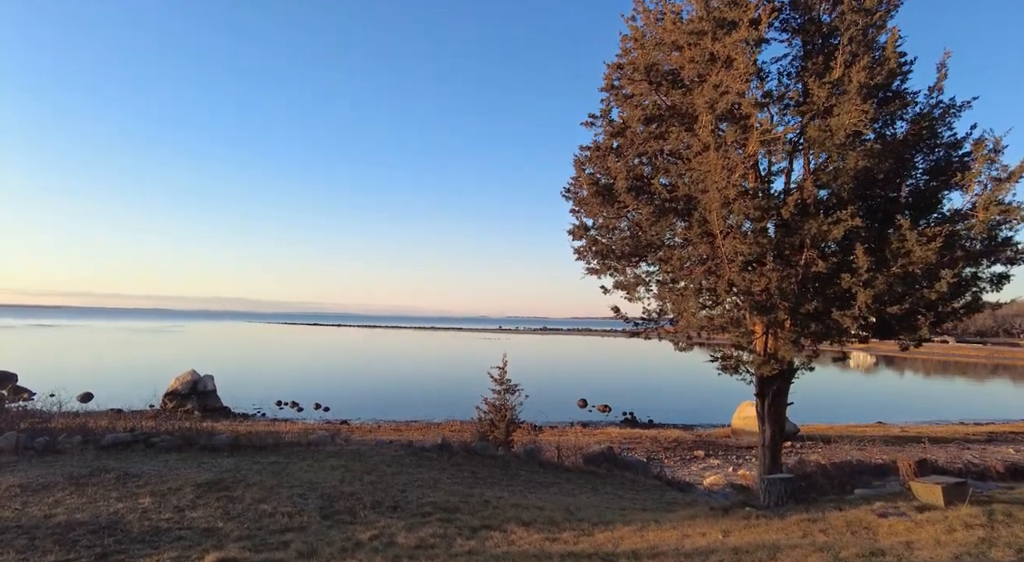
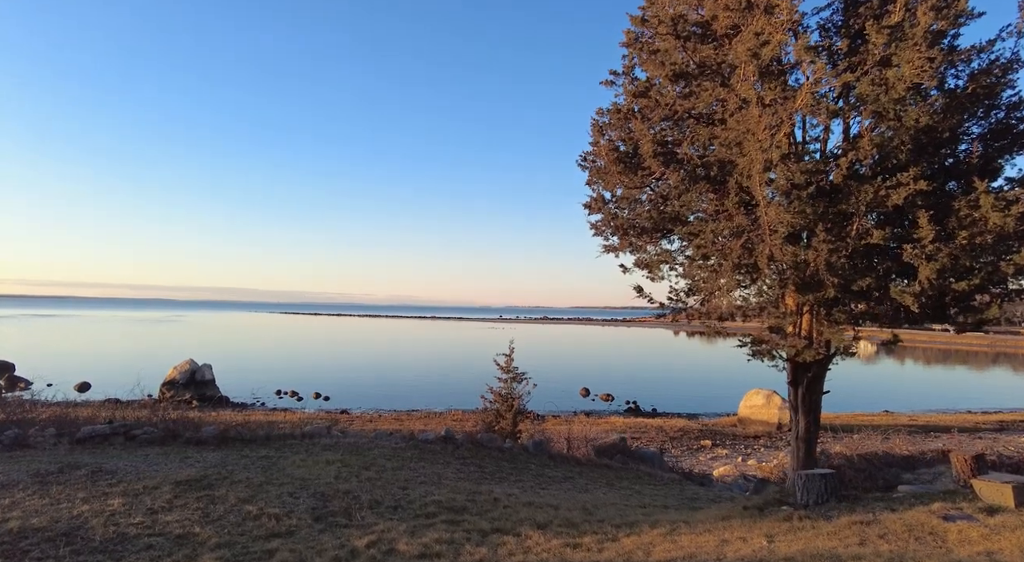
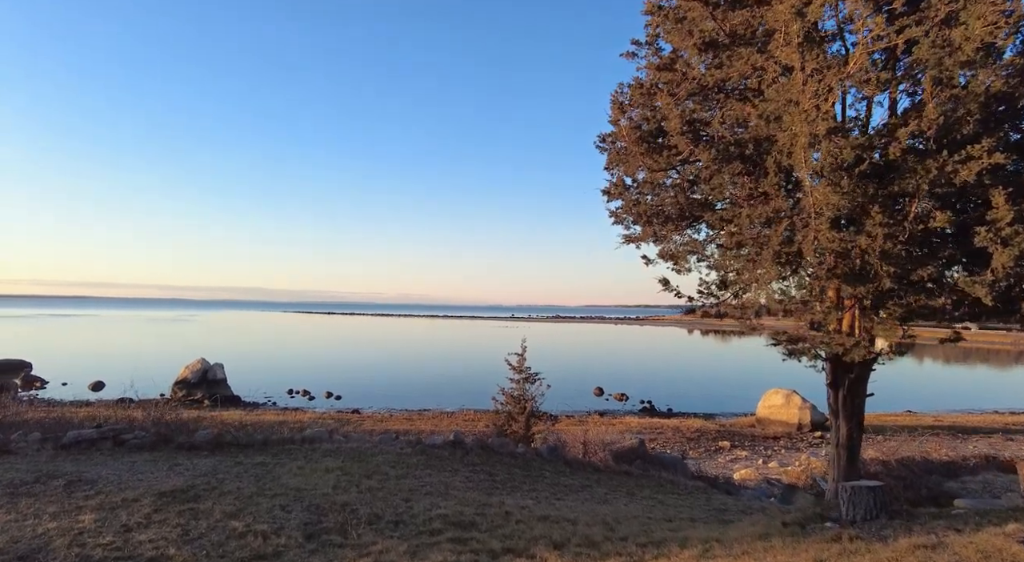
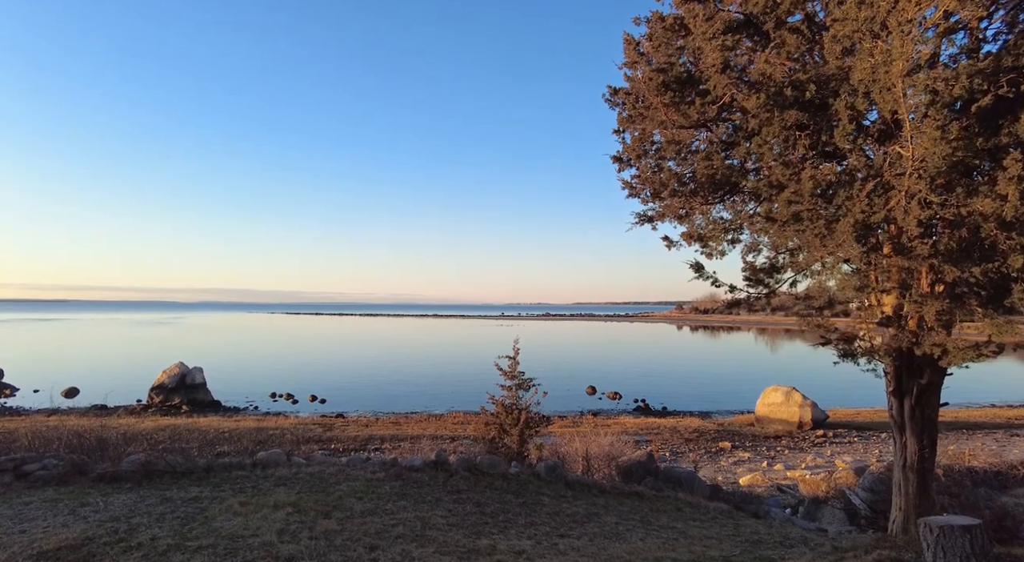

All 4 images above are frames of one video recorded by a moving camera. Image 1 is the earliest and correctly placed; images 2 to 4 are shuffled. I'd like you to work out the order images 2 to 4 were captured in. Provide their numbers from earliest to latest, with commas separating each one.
2, 3, 4
